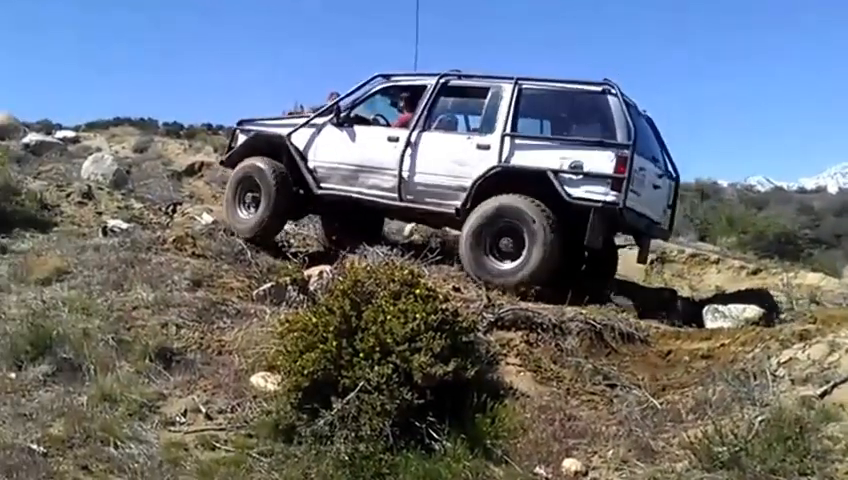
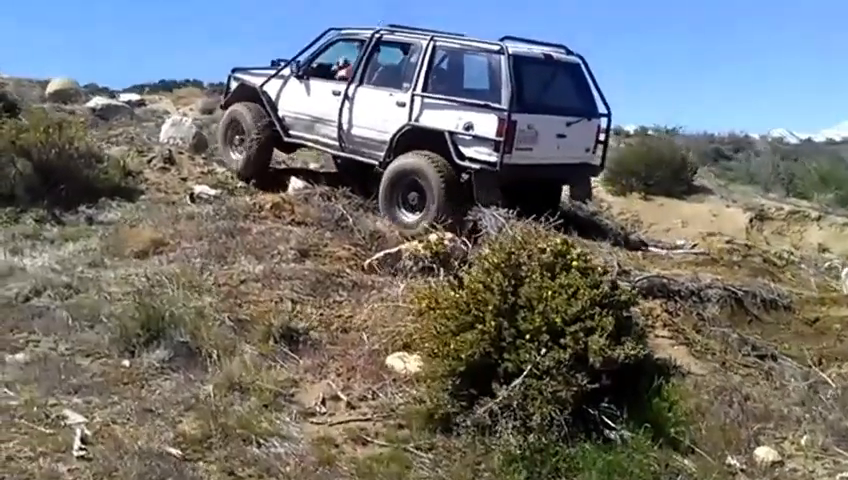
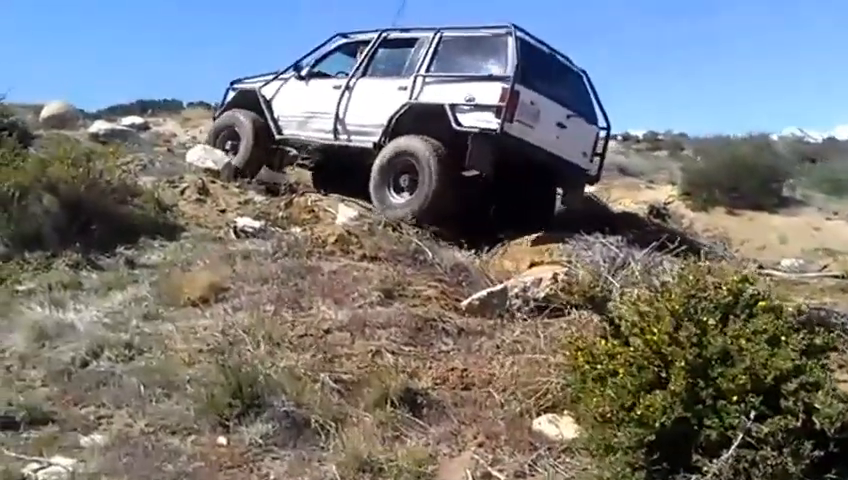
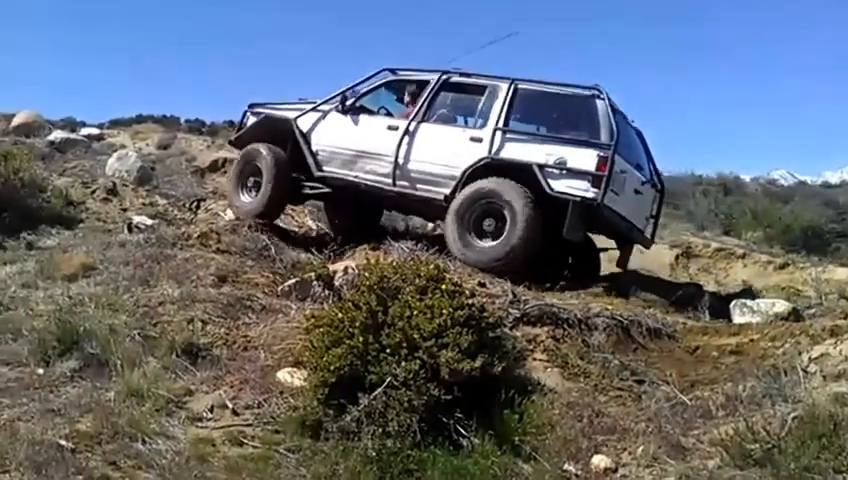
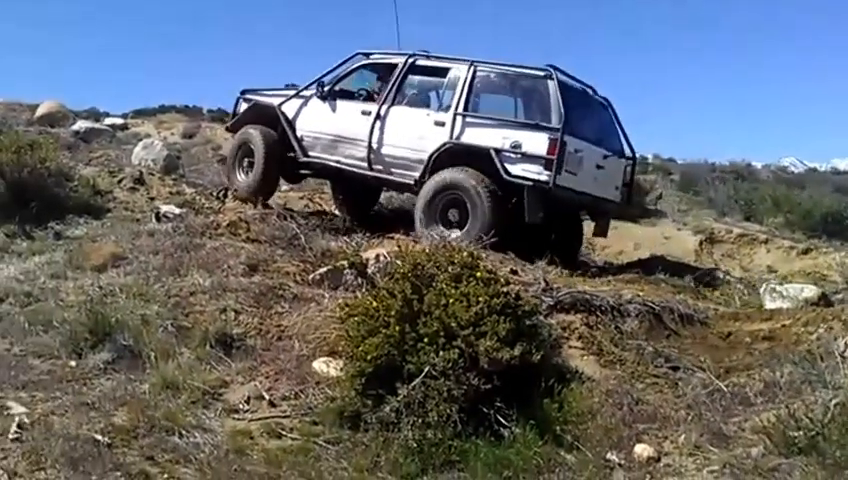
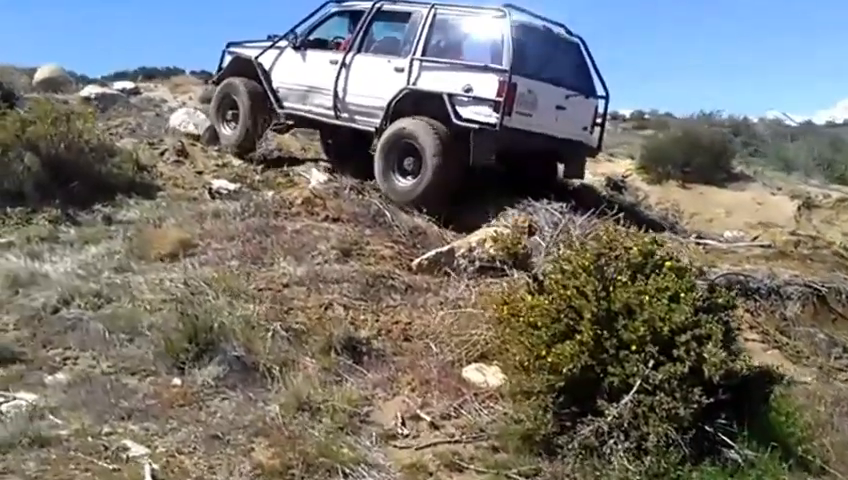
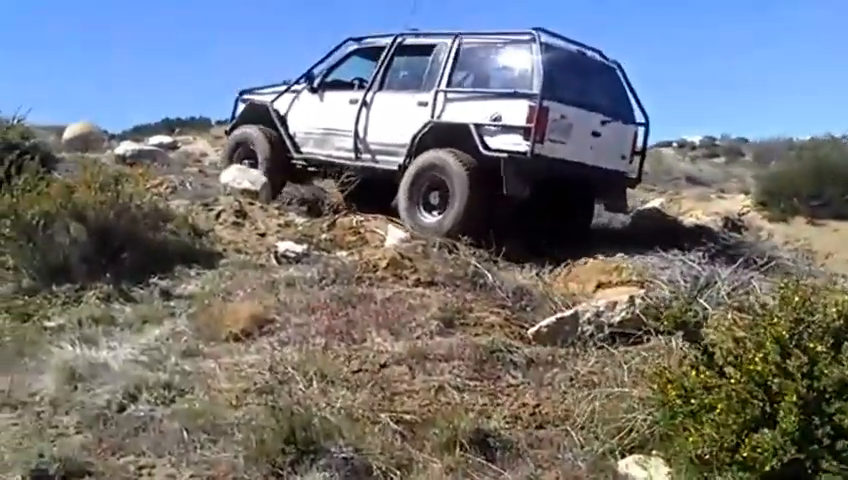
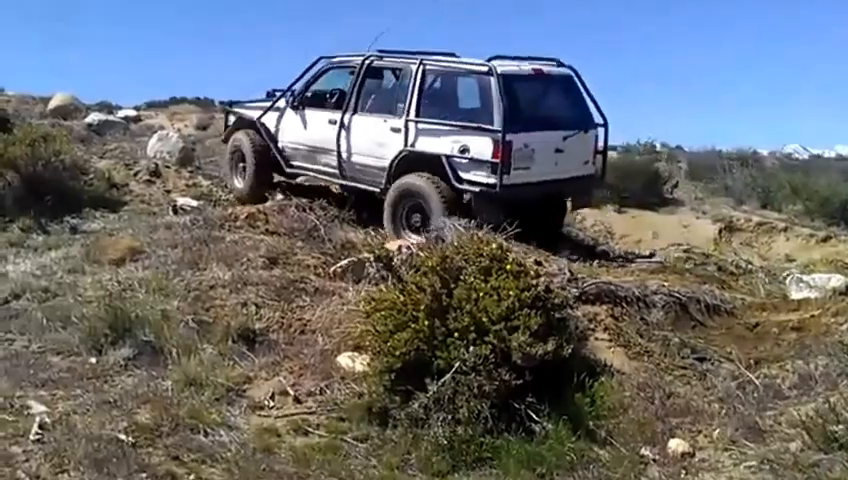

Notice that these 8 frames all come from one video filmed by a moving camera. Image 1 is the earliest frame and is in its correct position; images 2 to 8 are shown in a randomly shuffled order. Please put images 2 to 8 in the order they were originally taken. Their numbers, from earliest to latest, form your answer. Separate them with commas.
4, 5, 8, 2, 6, 3, 7
